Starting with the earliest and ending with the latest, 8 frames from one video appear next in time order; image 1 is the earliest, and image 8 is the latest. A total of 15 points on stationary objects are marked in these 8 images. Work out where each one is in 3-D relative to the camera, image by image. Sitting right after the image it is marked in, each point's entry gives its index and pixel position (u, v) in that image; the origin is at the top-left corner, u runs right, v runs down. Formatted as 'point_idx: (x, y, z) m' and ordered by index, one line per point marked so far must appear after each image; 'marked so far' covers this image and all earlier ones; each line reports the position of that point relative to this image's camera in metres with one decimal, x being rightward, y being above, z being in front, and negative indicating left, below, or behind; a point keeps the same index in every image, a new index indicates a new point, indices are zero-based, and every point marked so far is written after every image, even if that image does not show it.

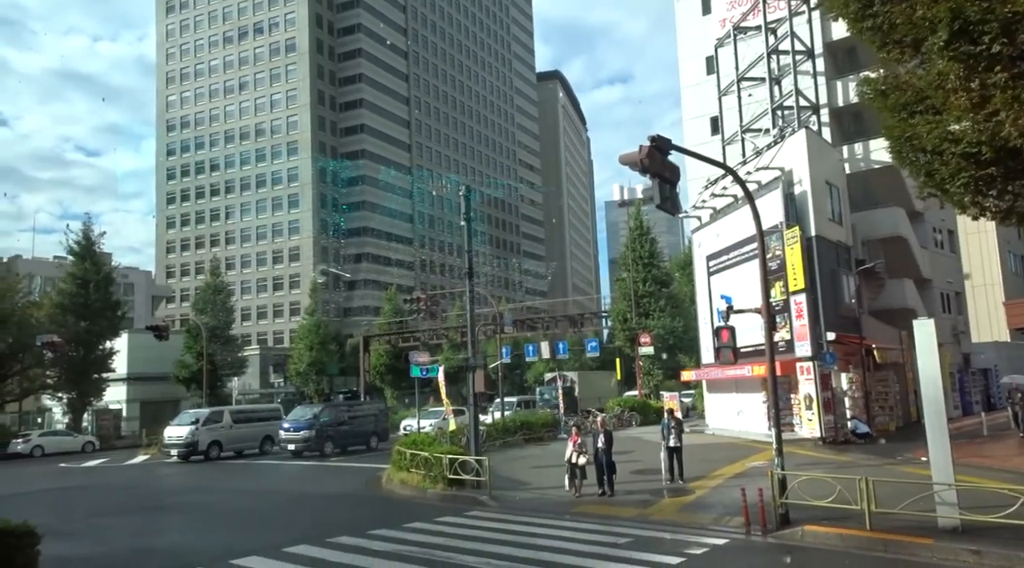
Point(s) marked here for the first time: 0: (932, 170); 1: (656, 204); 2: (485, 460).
0: (+5.7, +1.5, +10.6) m
1: (+2.1, +1.2, +11.7) m
2: (-0.6, -4.0, +18.2) m
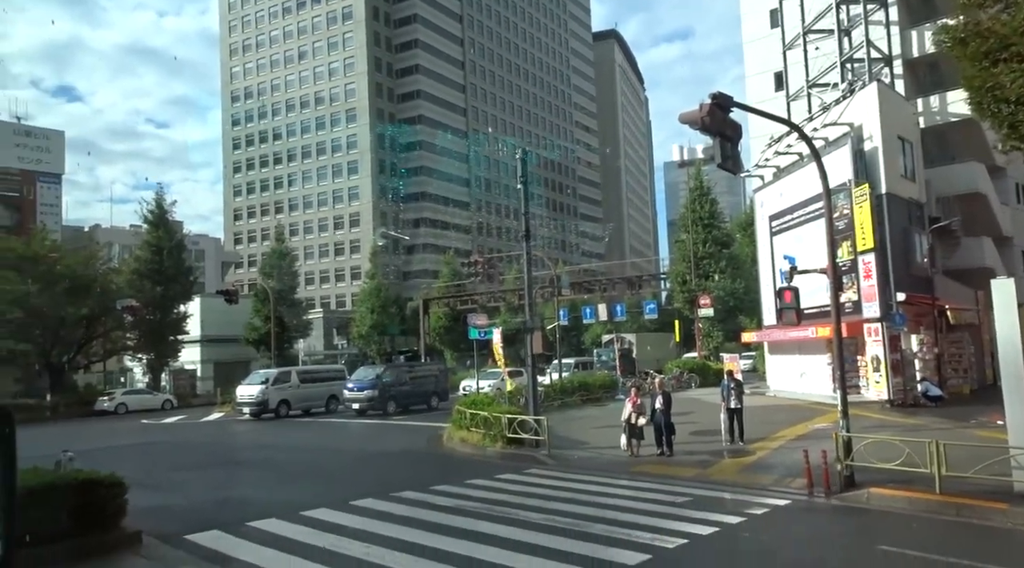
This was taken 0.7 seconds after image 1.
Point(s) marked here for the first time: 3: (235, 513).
0: (+6.4, +2.1, +10.0) m
1: (+3.0, +1.8, +11.4) m
2: (+0.8, -3.1, +18.3) m
3: (-4.2, -3.5, +12.1) m
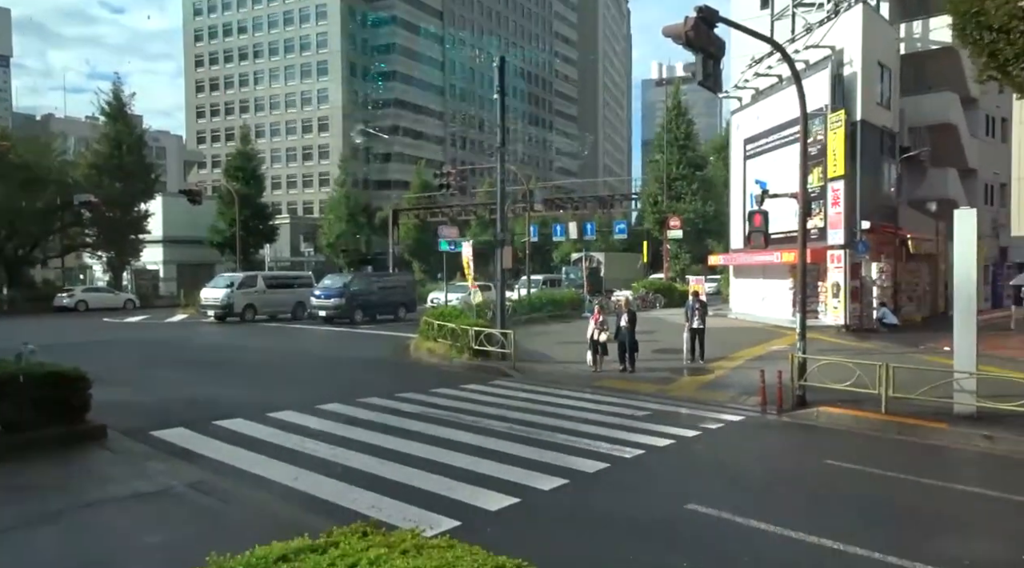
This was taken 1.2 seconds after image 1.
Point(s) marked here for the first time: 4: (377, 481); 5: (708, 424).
0: (+6.1, +3.0, +10.0) m
1: (+2.6, +2.9, +11.2) m
2: (0.0, -1.1, +18.6) m
3: (-4.8, -2.0, +12.2) m
4: (-1.4, -2.1, +8.2) m
5: (+3.0, -2.1, +11.9) m
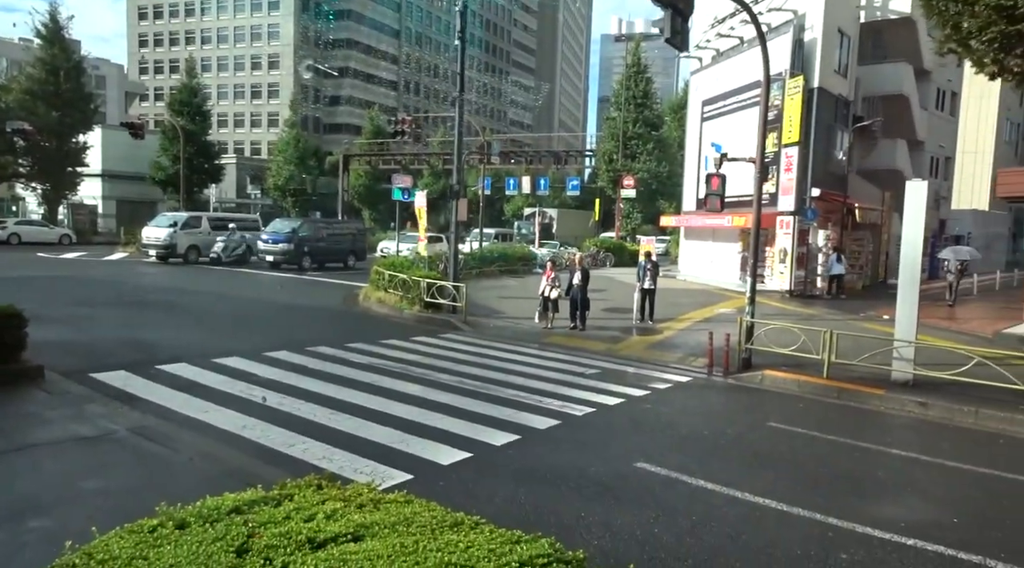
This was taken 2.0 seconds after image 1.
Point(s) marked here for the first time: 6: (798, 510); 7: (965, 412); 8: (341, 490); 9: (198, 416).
0: (+5.7, +3.3, +10.1) m
1: (+2.1, +3.5, +11.1) m
2: (-1.1, 0.0, +18.5) m
3: (-5.6, -1.1, +11.9) m
4: (-1.9, -1.5, +8.2) m
5: (+2.2, -1.5, +12.1) m
6: (+2.4, -1.9, +6.7) m
7: (+6.1, -1.7, +10.7) m
8: (-1.0, -1.2, +4.6) m
9: (-3.4, -1.4, +8.5) m
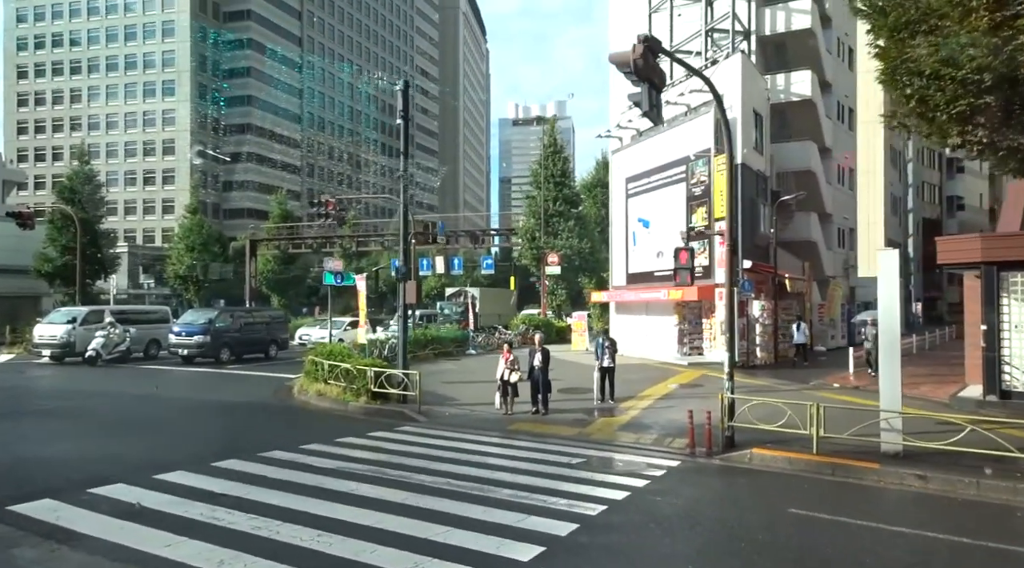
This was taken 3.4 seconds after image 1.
0: (+5.4, +2.4, +10.2) m
1: (+1.8, +2.4, +10.9) m
2: (-2.2, -2.0, +17.4) m
3: (-5.7, -2.5, +10.3) m
4: (-1.7, -2.4, +6.9) m
5: (+2.0, -2.7, +11.3) m
6: (+2.8, -2.5, +6.0) m
7: (+6.0, -2.6, +10.4) m
8: (-0.4, -1.7, +3.6) m
9: (-3.2, -2.4, +7.1) m
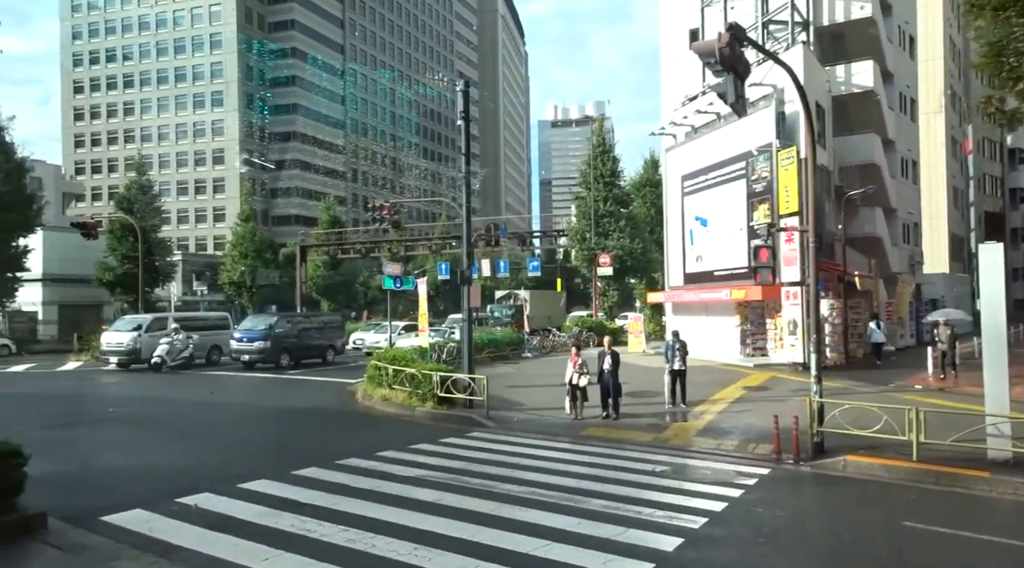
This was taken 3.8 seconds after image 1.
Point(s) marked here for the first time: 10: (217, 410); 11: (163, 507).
0: (+6.5, +2.5, +9.6) m
1: (+2.8, +2.4, +10.4) m
2: (-0.7, -2.0, +17.1) m
3: (-4.6, -2.6, +10.2) m
4: (-0.7, -2.5, +6.7) m
5: (+3.1, -2.7, +10.9) m
6: (+3.7, -2.5, +5.5) m
7: (+7.1, -2.5, +9.7) m
8: (+0.4, -1.7, +3.3) m
9: (-2.2, -2.5, +6.9) m
10: (-7.0, -3.0, +18.8) m
11: (-4.0, -2.5, +9.0) m
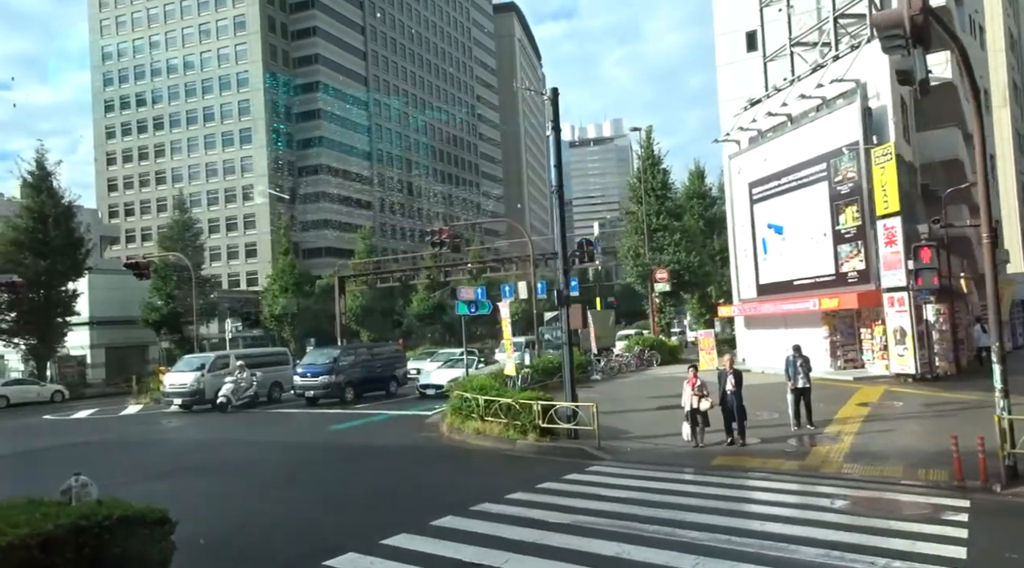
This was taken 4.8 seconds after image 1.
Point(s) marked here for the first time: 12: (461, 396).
0: (+8.2, +2.6, +8.2) m
1: (+4.6, +2.3, +9.1) m
2: (+1.4, -2.4, +15.8) m
3: (-2.7, -3.0, +8.9) m
4: (+1.1, -2.6, +5.3) m
5: (+5.1, -2.7, +9.4) m
6: (+5.6, -2.4, +4.1) m
7: (+9.1, -2.4, +8.2) m
8: (+2.1, -1.7, +1.9) m
9: (-0.4, -2.6, +5.6) m
10: (-4.8, -3.7, +17.6) m
11: (-2.0, -2.8, +7.7) m
12: (-1.2, -2.6, +18.5) m
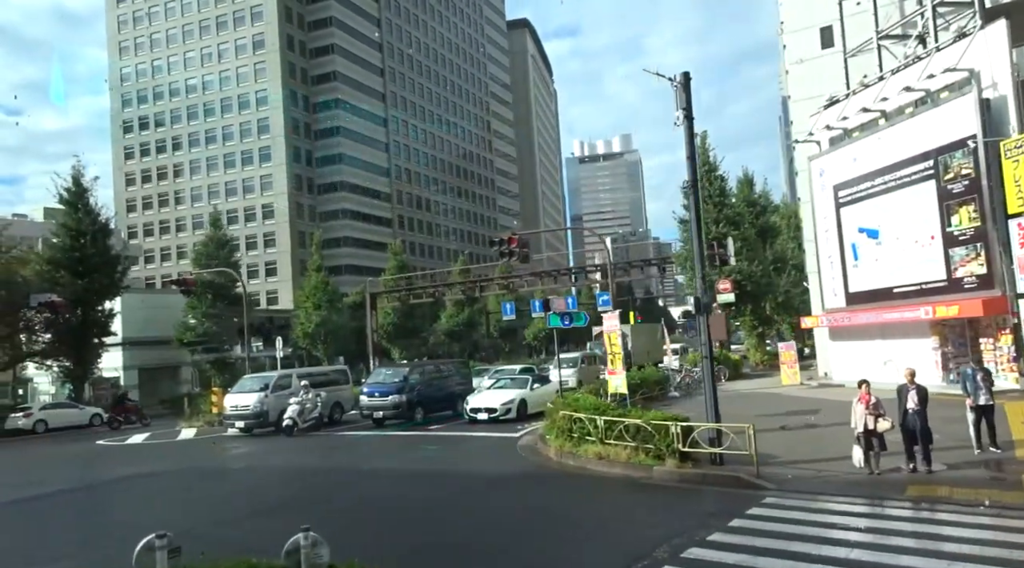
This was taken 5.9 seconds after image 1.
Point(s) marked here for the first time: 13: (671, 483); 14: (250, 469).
0: (+10.5, +2.8, +6.4) m
1: (+6.9, +2.4, +7.4) m
2: (+3.9, -2.5, +14.0) m
3: (-0.3, -3.0, +7.2) m
4: (+3.4, -2.4, +3.5) m
5: (+7.5, -2.6, +7.5) m
6: (+7.9, -2.2, +2.2) m
7: (+11.4, -2.2, +6.3) m
8: (+4.4, -1.5, +0.1) m
9: (+2.0, -2.5, +3.8) m
10: (-2.3, -3.9, +15.8) m
11: (+0.3, -2.8, +5.9) m
12: (+1.2, -2.8, +16.7) m
13: (+2.7, -3.4, +13.5) m
14: (-6.0, -4.2, +17.8) m
